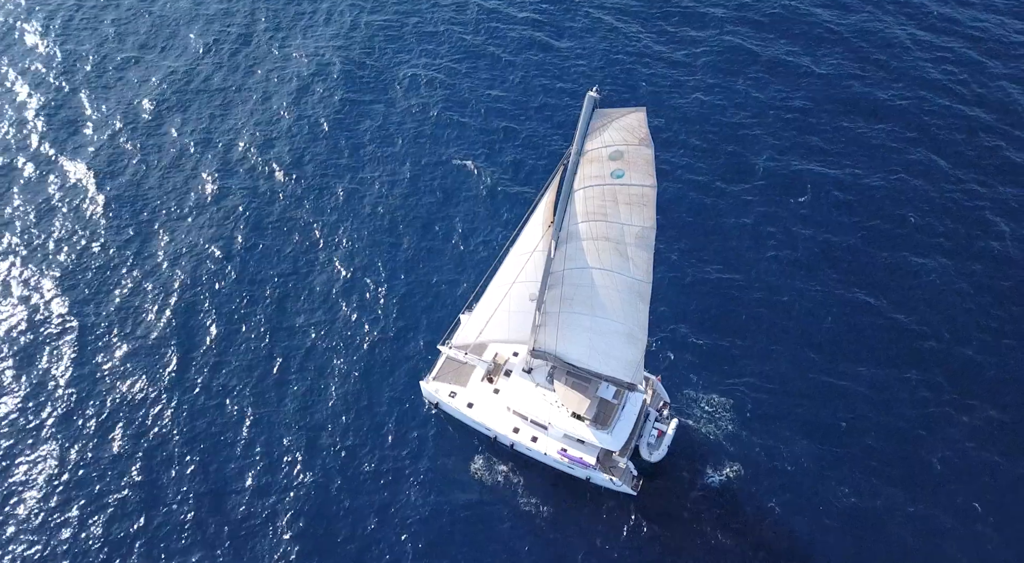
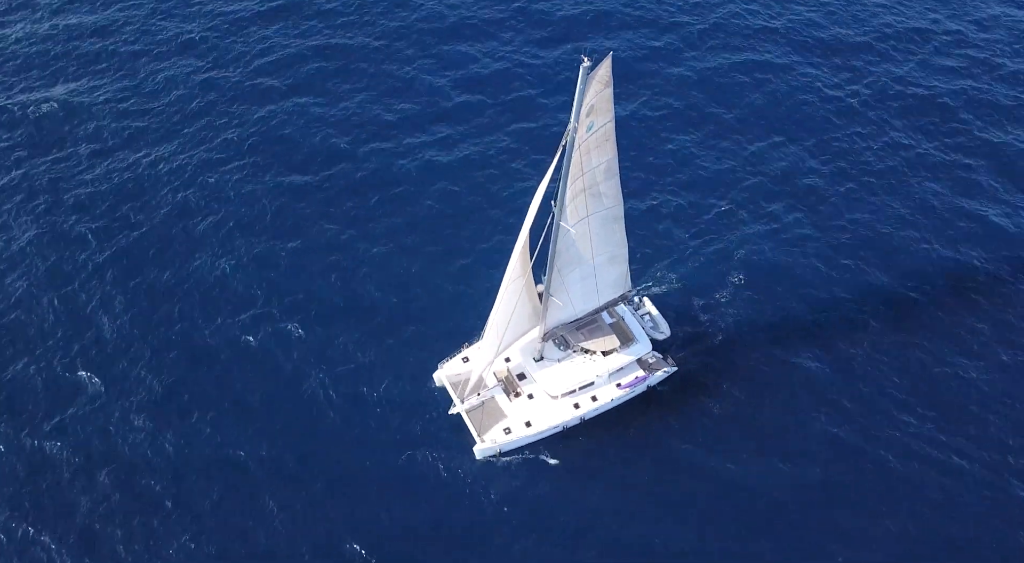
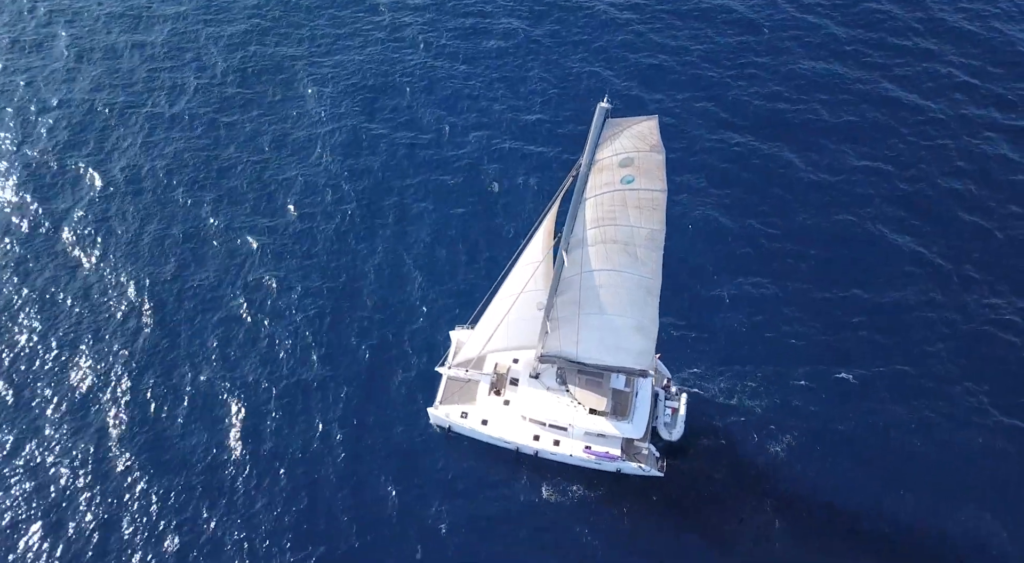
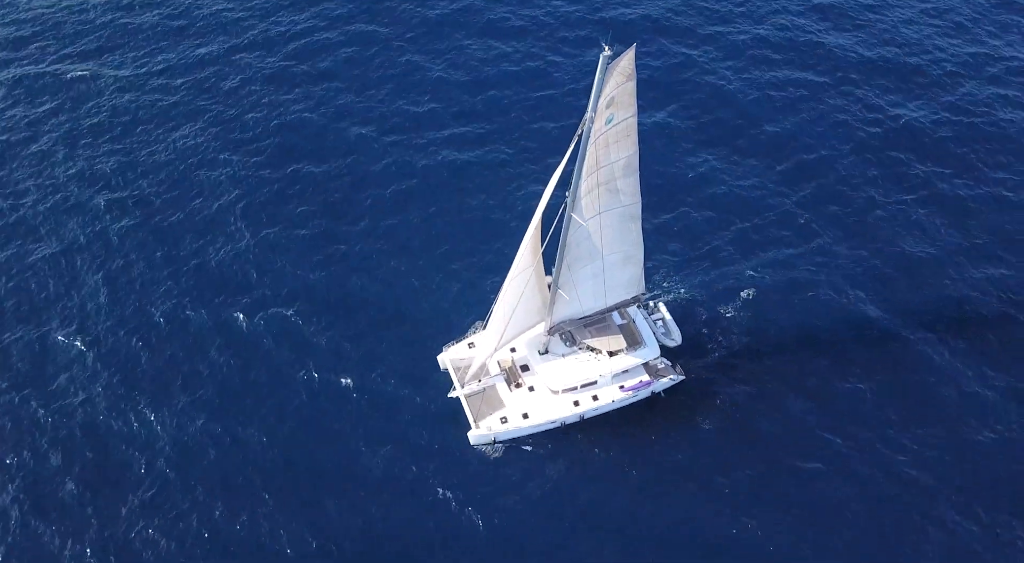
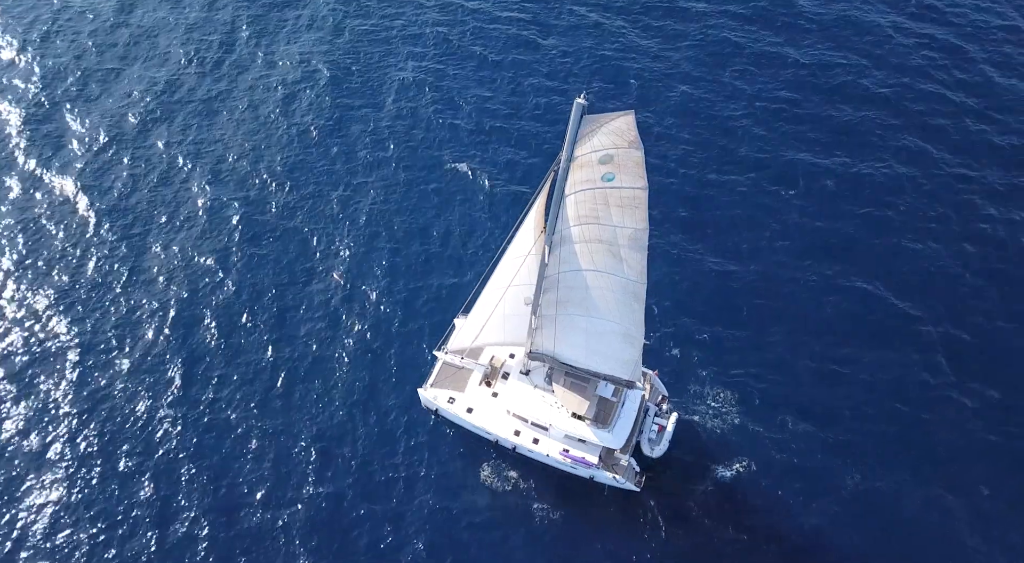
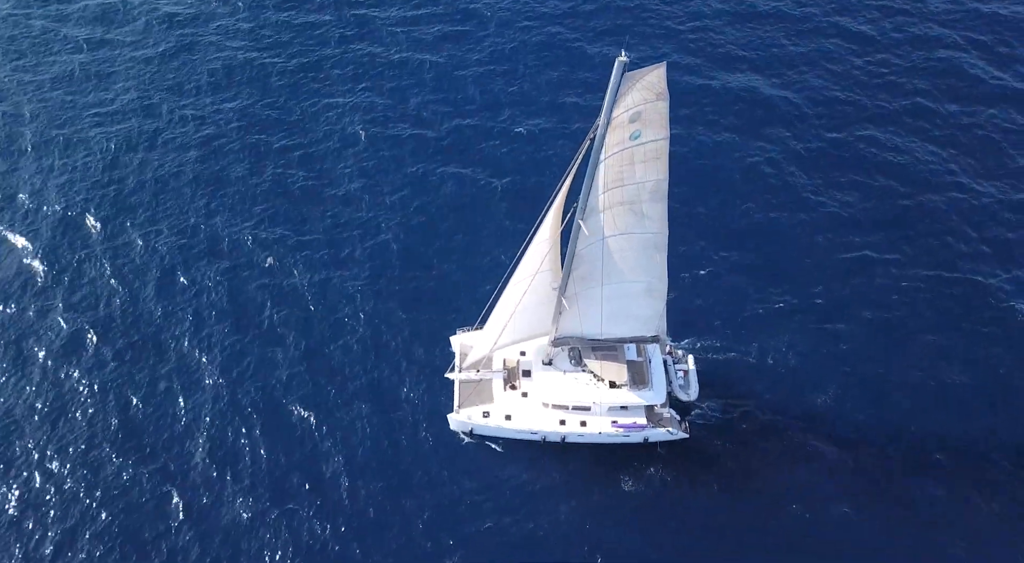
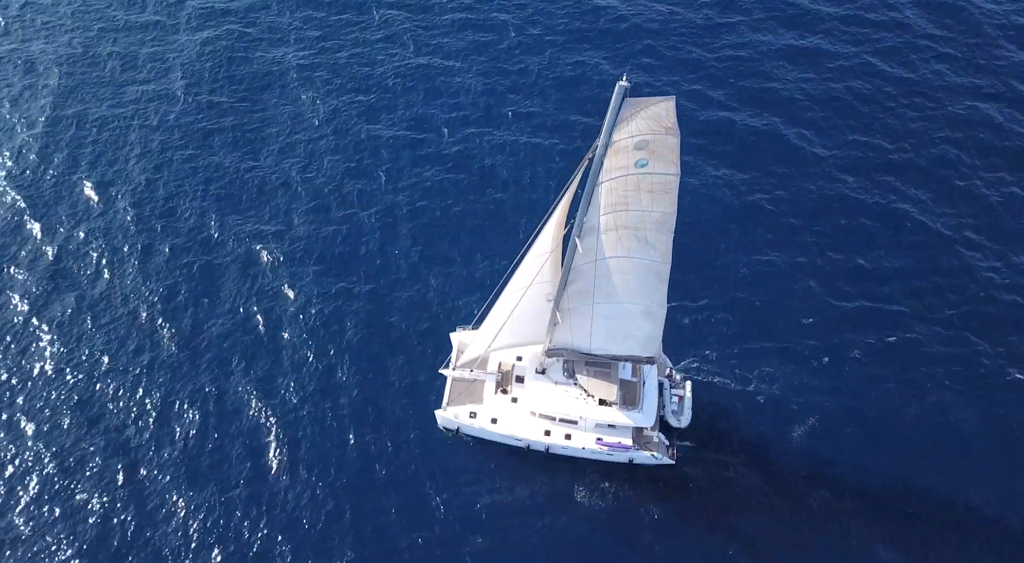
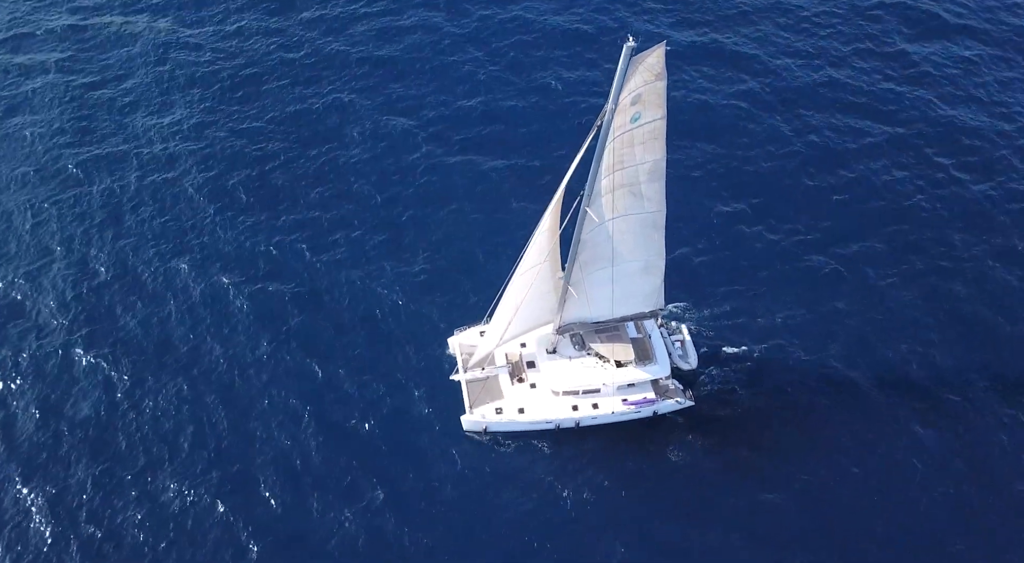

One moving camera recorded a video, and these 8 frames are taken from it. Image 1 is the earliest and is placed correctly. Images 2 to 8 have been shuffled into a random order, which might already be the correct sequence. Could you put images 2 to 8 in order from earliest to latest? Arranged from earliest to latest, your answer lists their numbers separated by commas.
5, 3, 7, 6, 8, 4, 2
